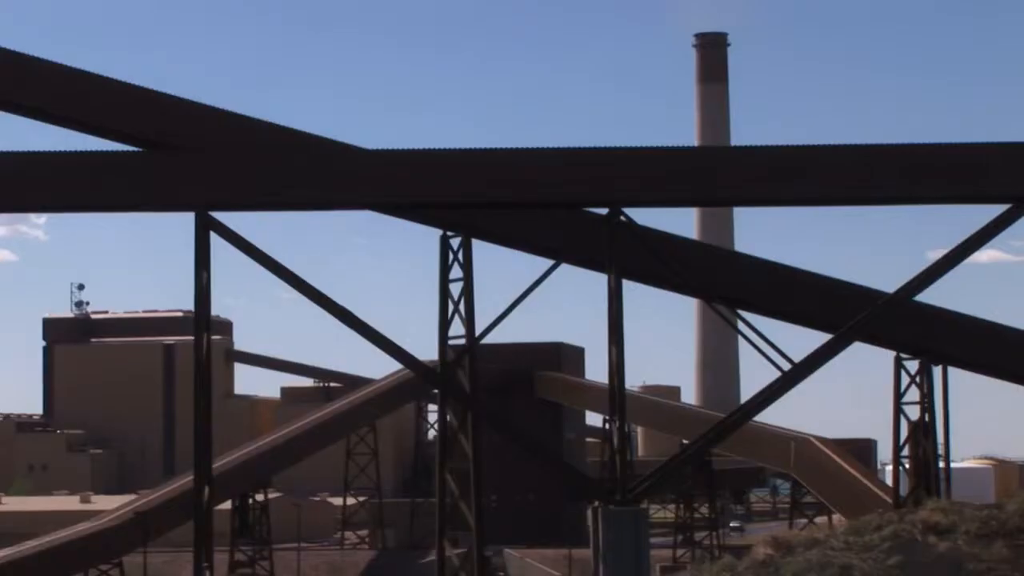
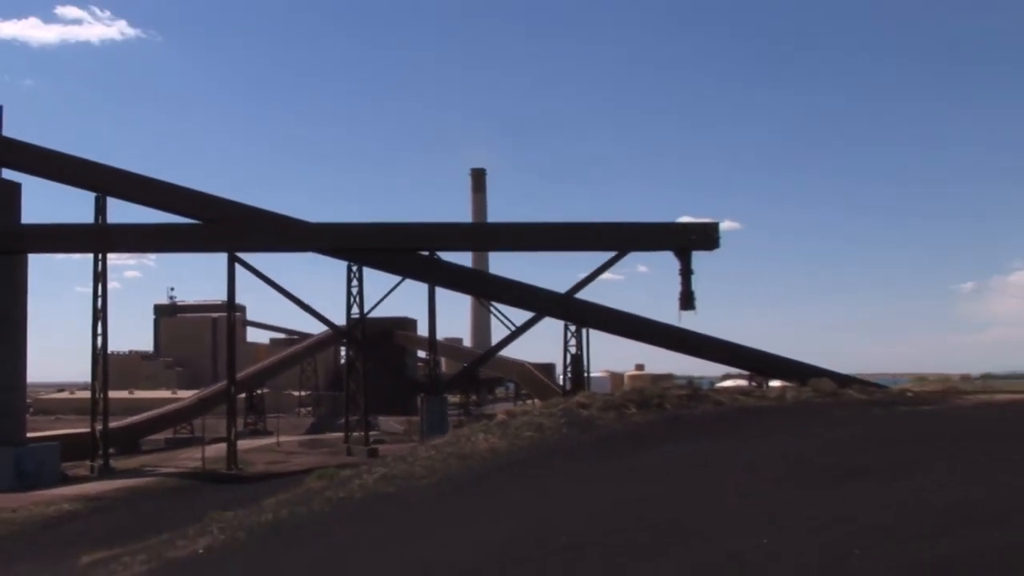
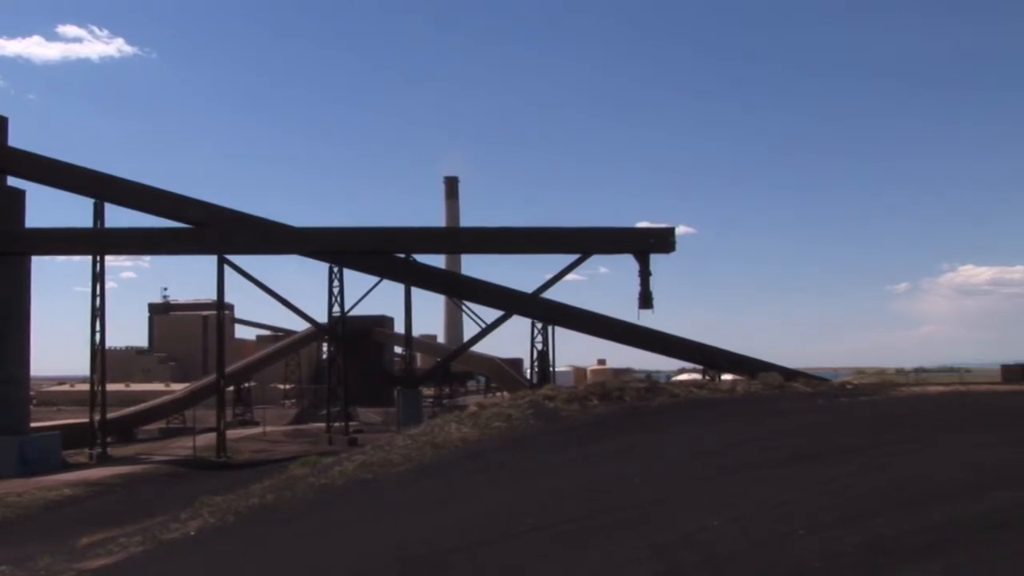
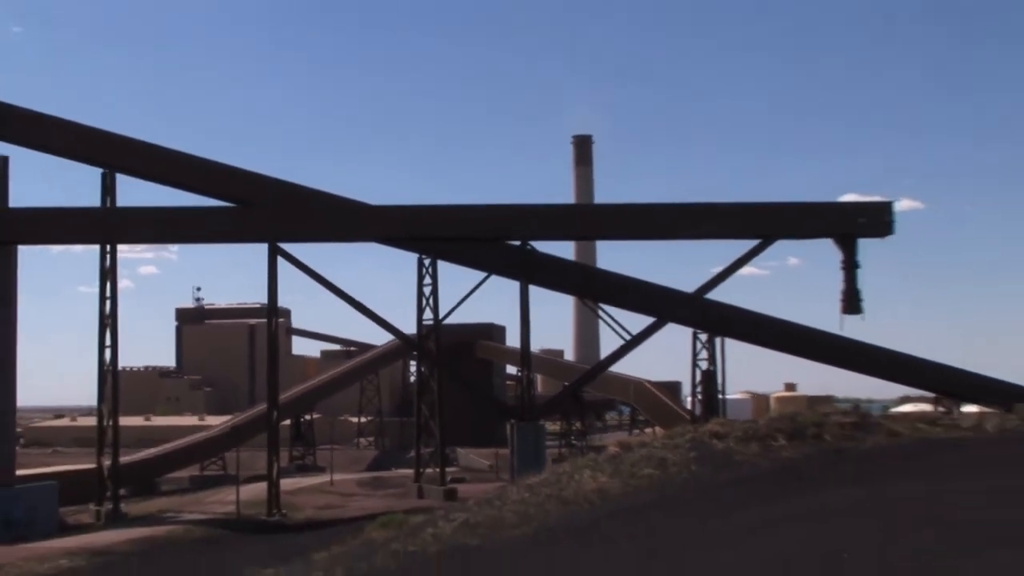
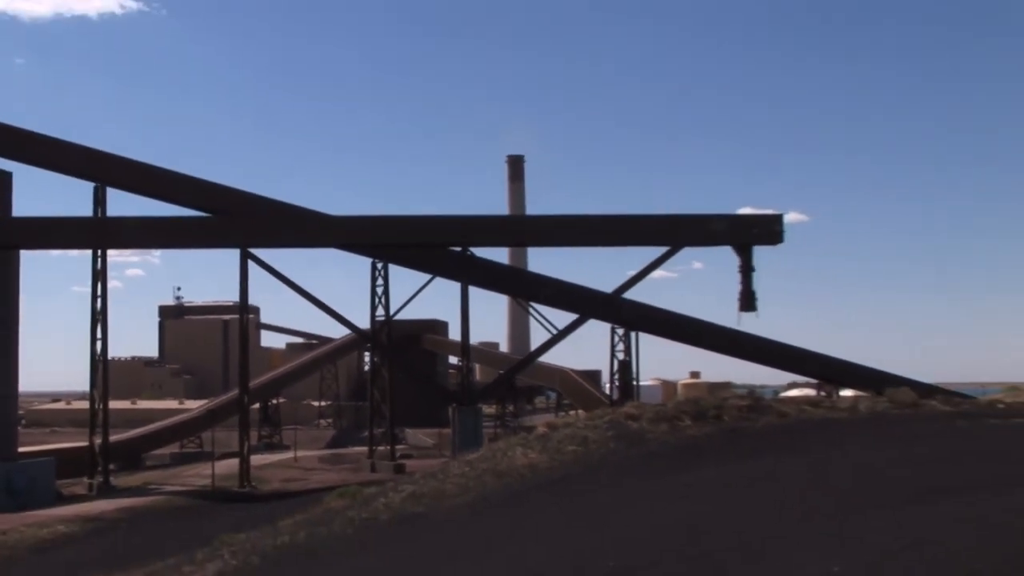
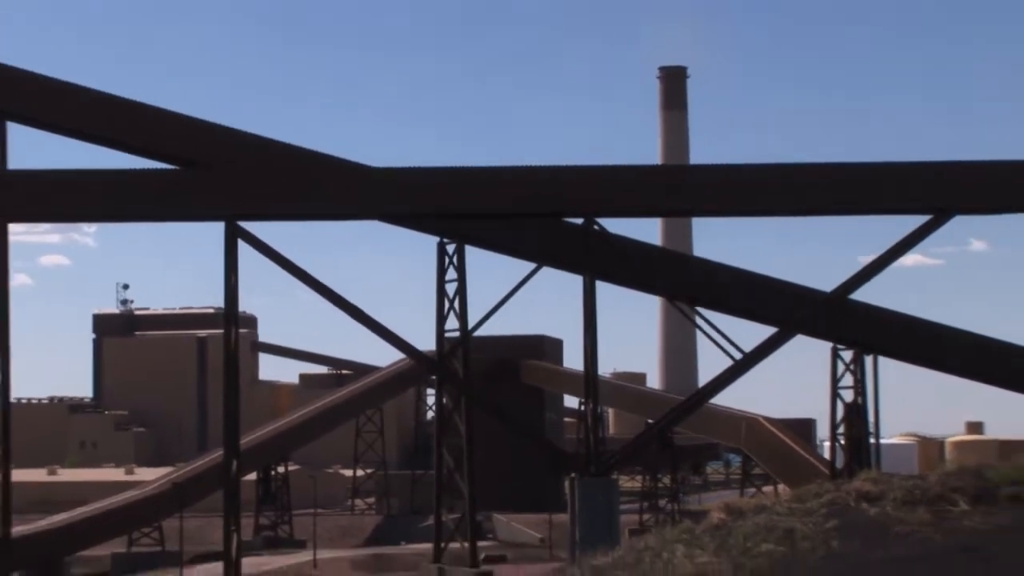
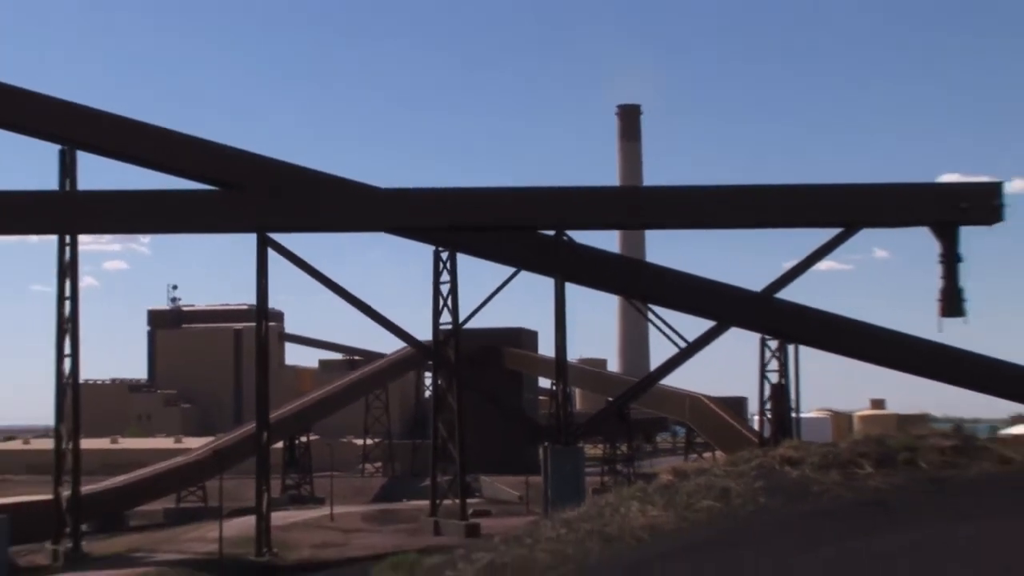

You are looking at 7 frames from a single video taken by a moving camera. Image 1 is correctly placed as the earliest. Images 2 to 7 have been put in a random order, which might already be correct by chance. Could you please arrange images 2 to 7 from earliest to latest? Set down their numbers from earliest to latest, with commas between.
6, 7, 4, 5, 2, 3
